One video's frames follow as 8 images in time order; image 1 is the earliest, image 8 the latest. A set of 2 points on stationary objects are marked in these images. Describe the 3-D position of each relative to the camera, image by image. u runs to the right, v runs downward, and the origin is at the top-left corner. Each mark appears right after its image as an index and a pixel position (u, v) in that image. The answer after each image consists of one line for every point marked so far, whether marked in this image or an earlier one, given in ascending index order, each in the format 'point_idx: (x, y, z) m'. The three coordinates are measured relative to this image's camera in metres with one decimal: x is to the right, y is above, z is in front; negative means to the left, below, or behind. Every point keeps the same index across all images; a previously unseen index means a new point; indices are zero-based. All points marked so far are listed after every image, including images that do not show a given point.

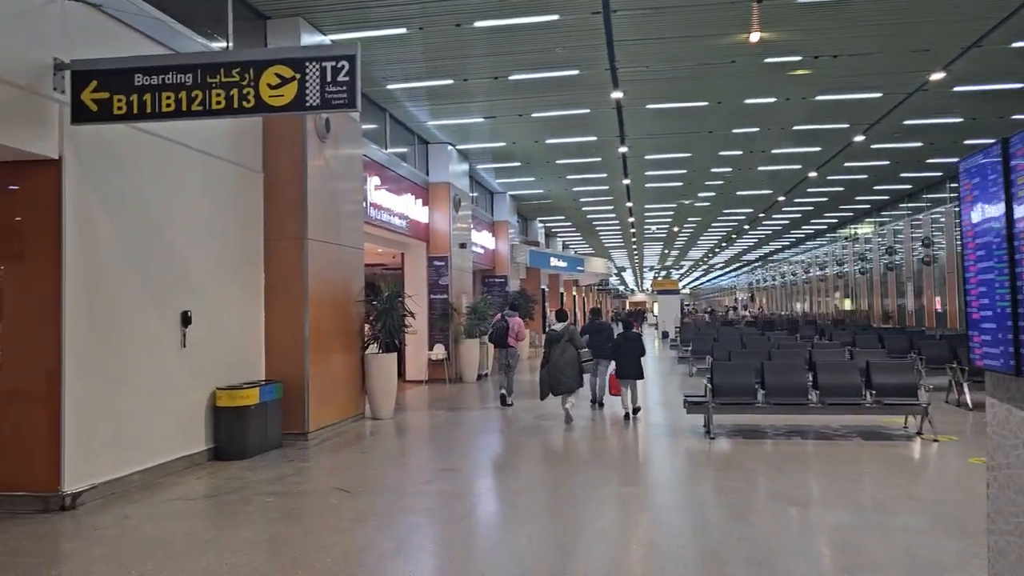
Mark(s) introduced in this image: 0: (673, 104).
0: (+2.5, +2.9, +12.7) m
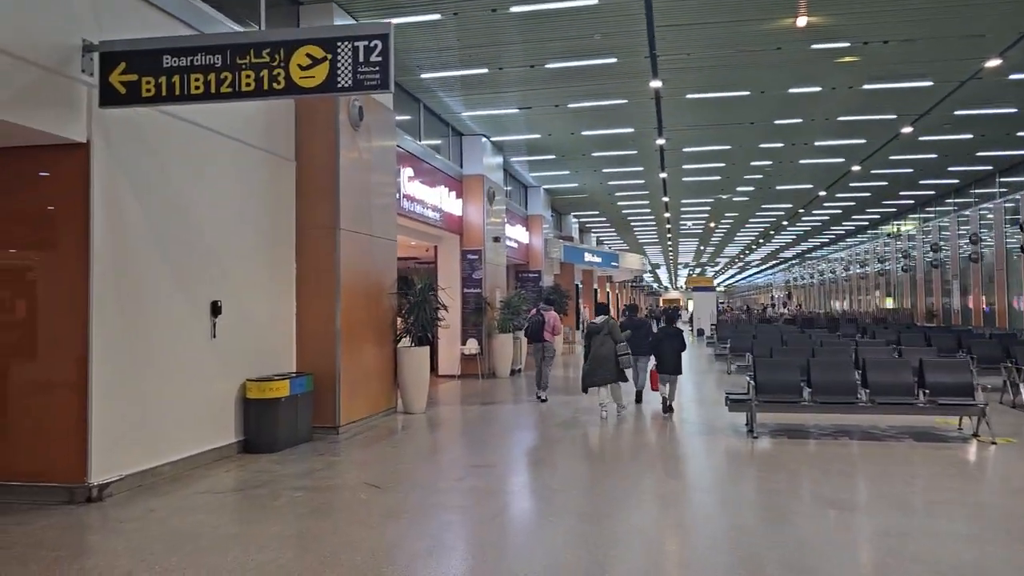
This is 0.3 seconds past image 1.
0: (+3.1, +2.9, +12.4) m
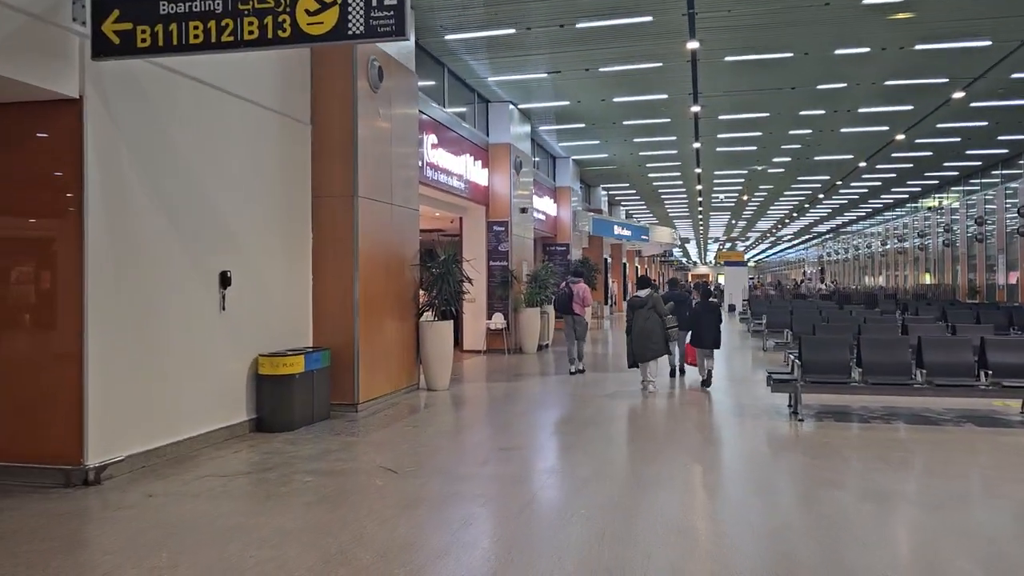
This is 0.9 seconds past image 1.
0: (+3.5, +3.3, +11.7) m
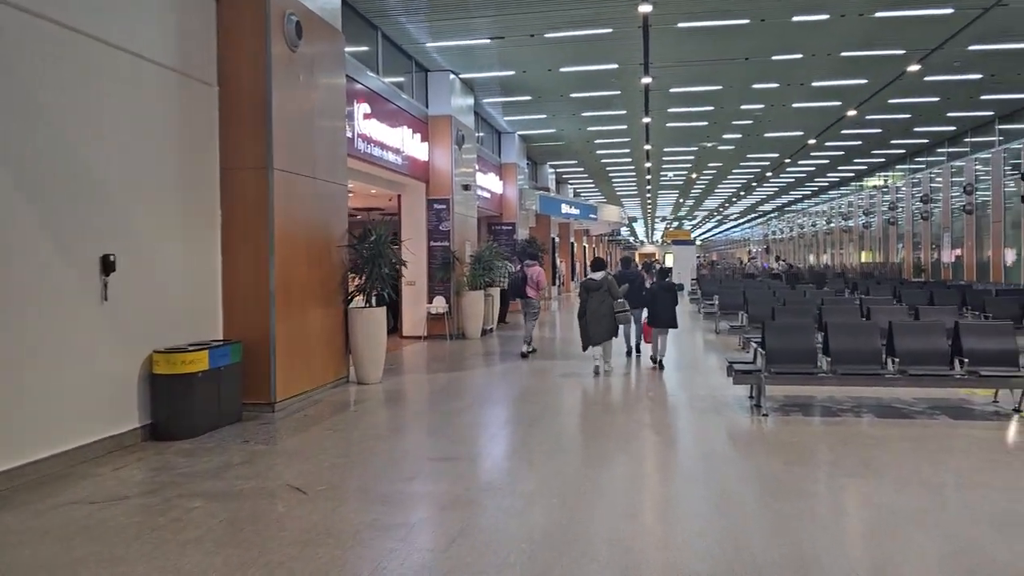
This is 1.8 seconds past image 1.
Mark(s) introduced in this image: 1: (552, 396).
0: (+2.7, +3.6, +11.0) m
1: (+0.4, -1.1, +8.6) m
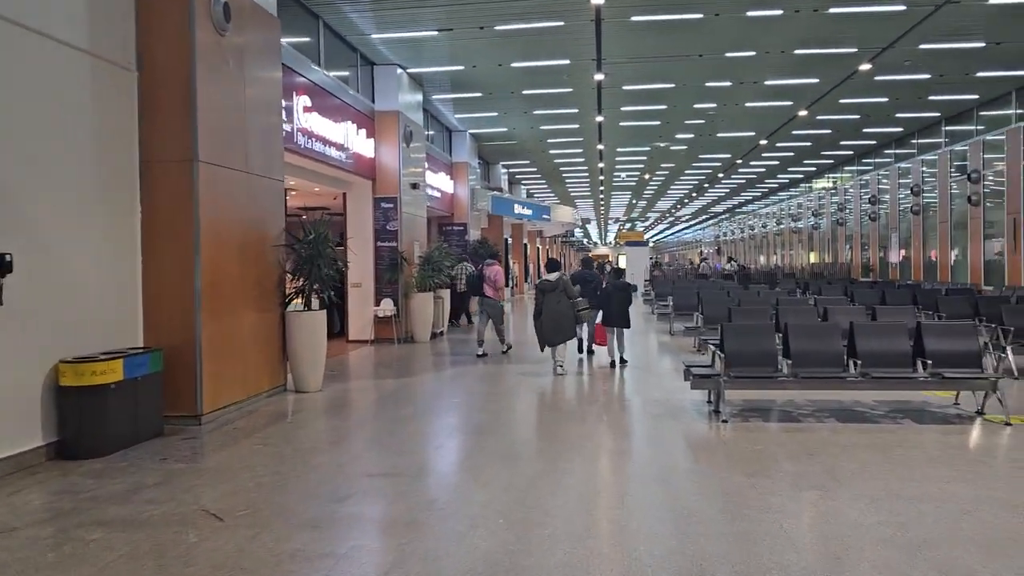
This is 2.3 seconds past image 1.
0: (+2.0, +3.6, +10.8) m
1: (-0.1, -1.1, +8.2) m
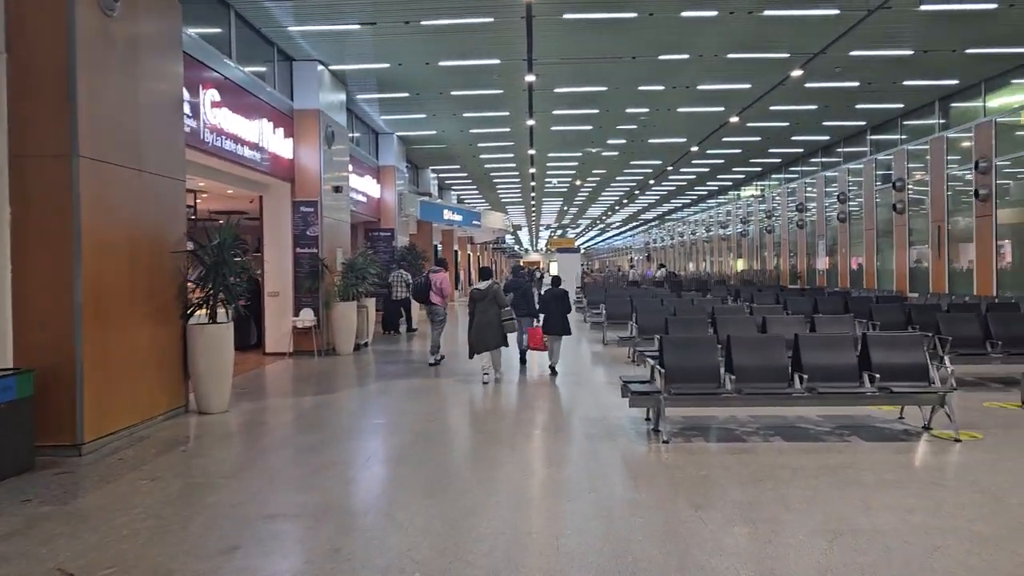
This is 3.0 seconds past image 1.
0: (+1.1, +3.5, +10.4) m
1: (-0.8, -1.2, +7.6) m
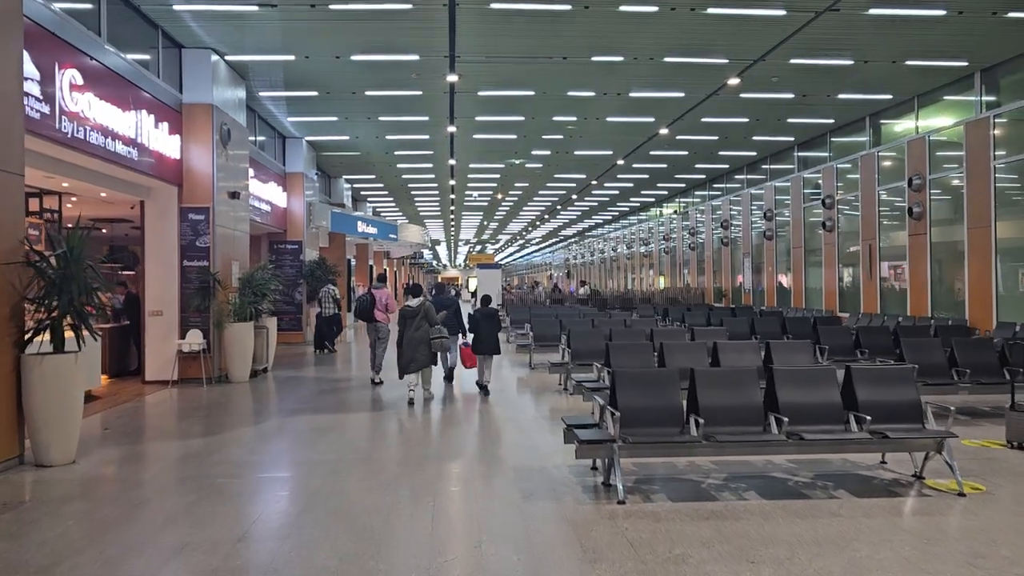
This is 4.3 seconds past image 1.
0: (+0.2, +3.2, +9.4) m
1: (-1.4, -1.4, +6.3) m
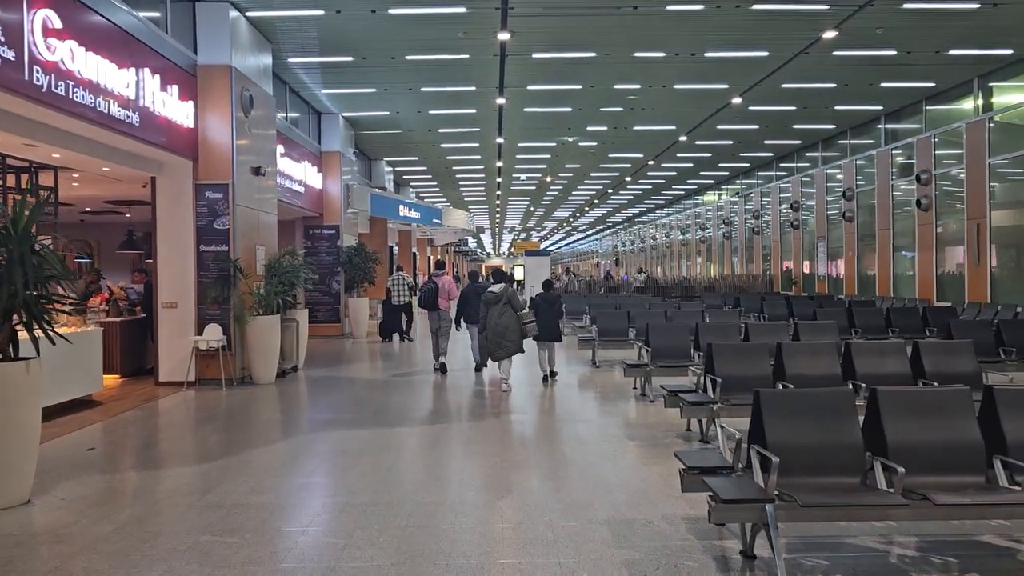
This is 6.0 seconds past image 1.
0: (+0.8, +3.4, +7.8) m
1: (-0.9, -1.3, +4.9) m
